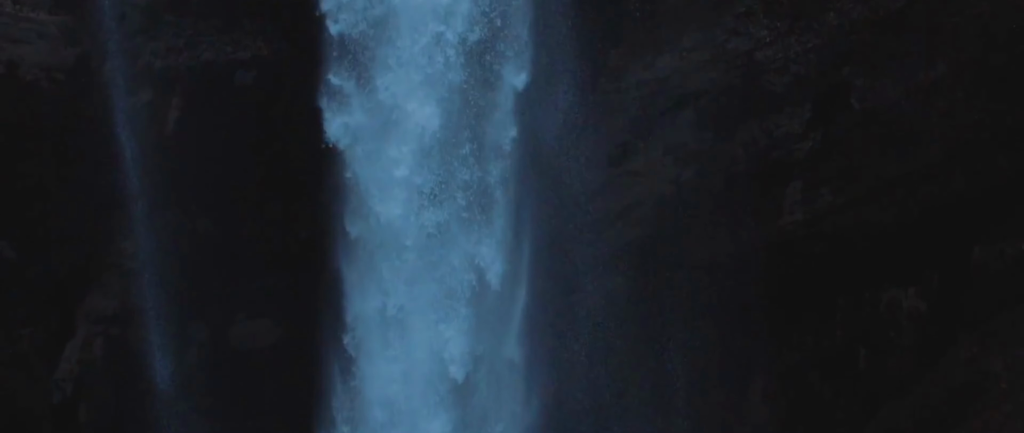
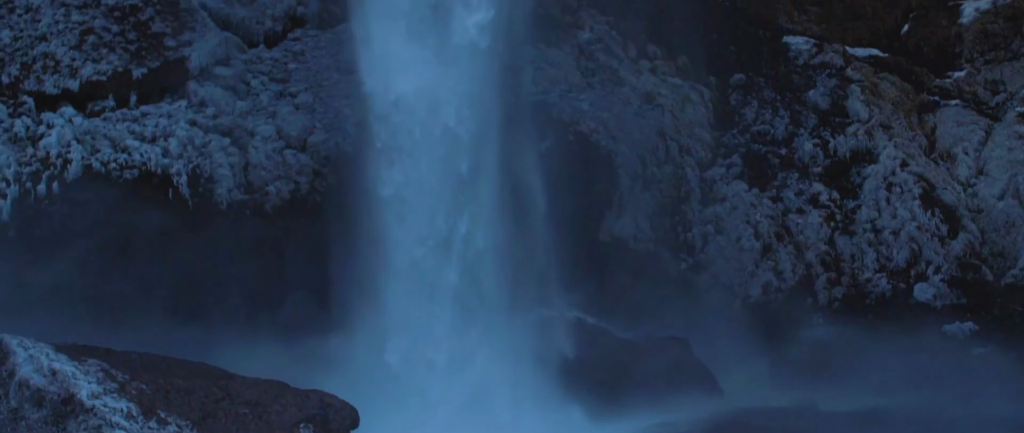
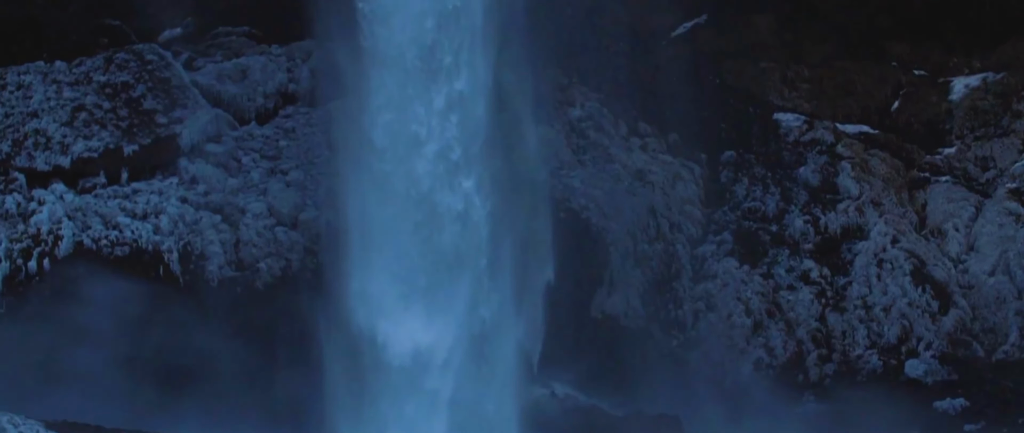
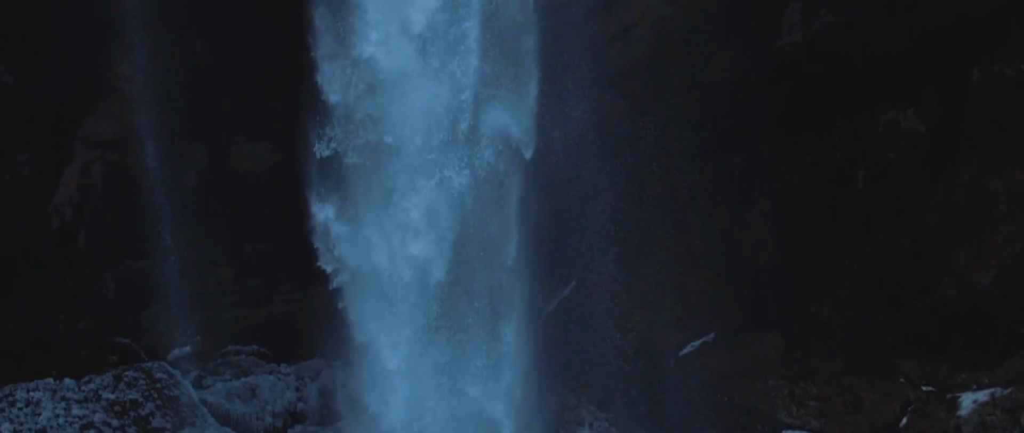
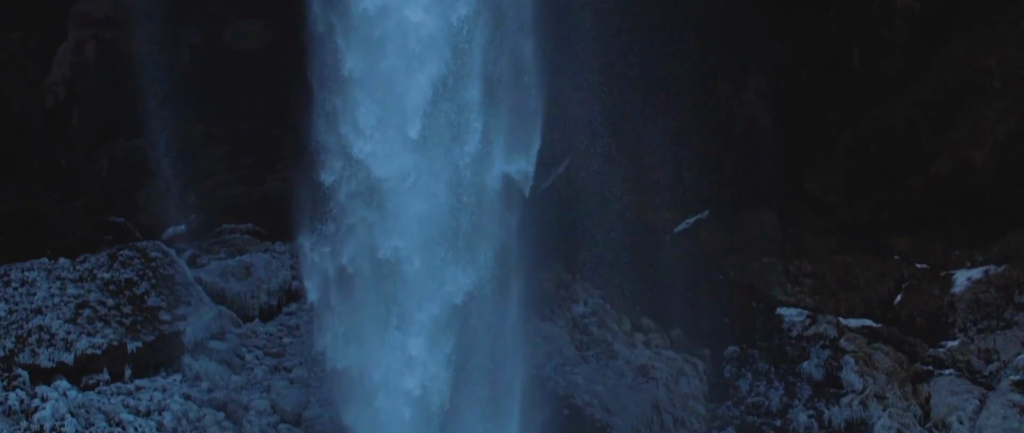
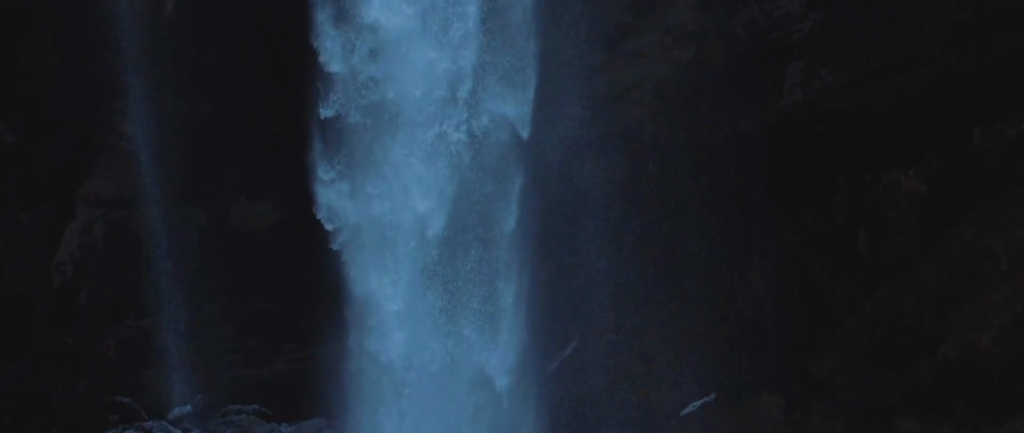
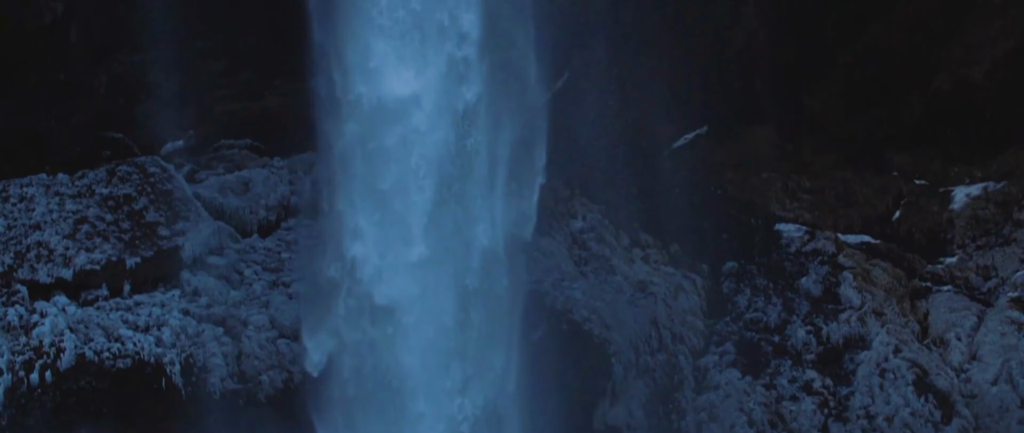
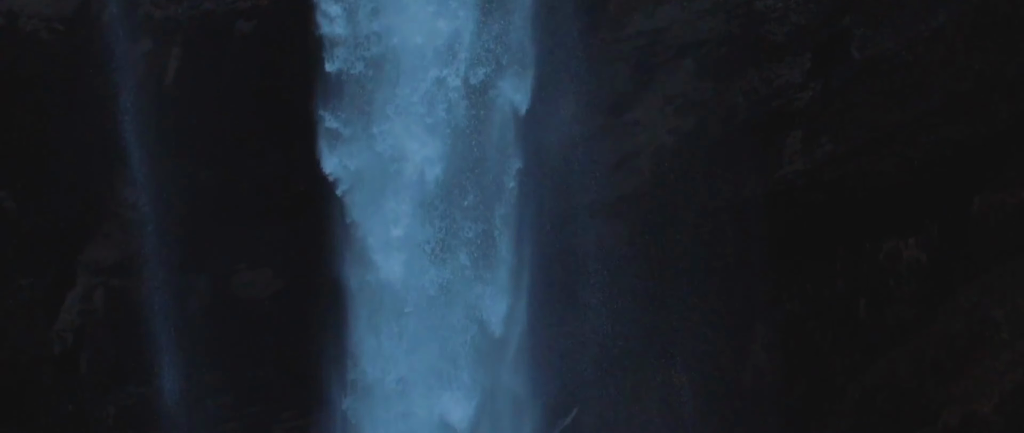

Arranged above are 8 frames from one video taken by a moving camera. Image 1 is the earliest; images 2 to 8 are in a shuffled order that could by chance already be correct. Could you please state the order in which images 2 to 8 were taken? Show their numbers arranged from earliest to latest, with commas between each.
8, 6, 4, 5, 7, 3, 2
